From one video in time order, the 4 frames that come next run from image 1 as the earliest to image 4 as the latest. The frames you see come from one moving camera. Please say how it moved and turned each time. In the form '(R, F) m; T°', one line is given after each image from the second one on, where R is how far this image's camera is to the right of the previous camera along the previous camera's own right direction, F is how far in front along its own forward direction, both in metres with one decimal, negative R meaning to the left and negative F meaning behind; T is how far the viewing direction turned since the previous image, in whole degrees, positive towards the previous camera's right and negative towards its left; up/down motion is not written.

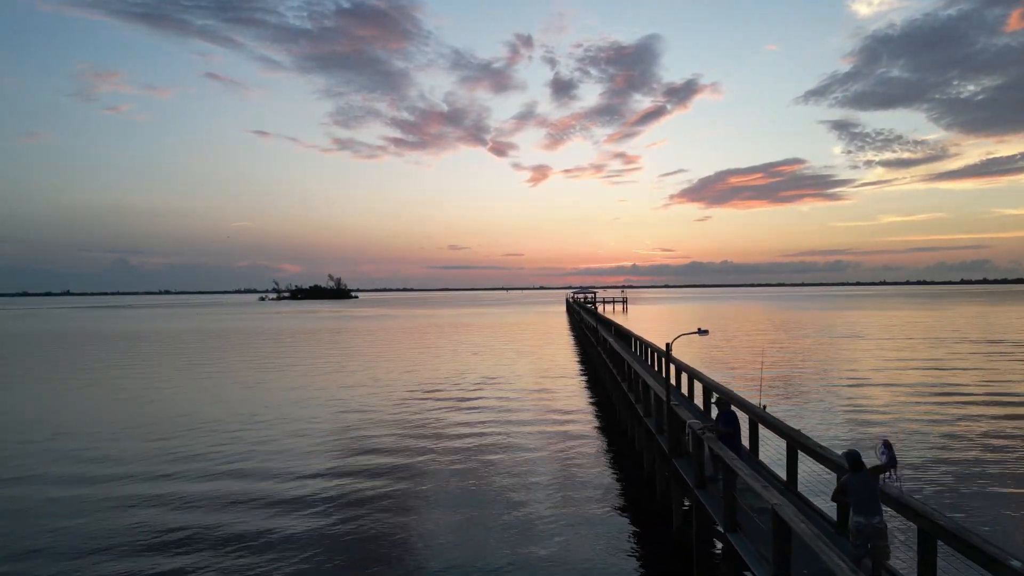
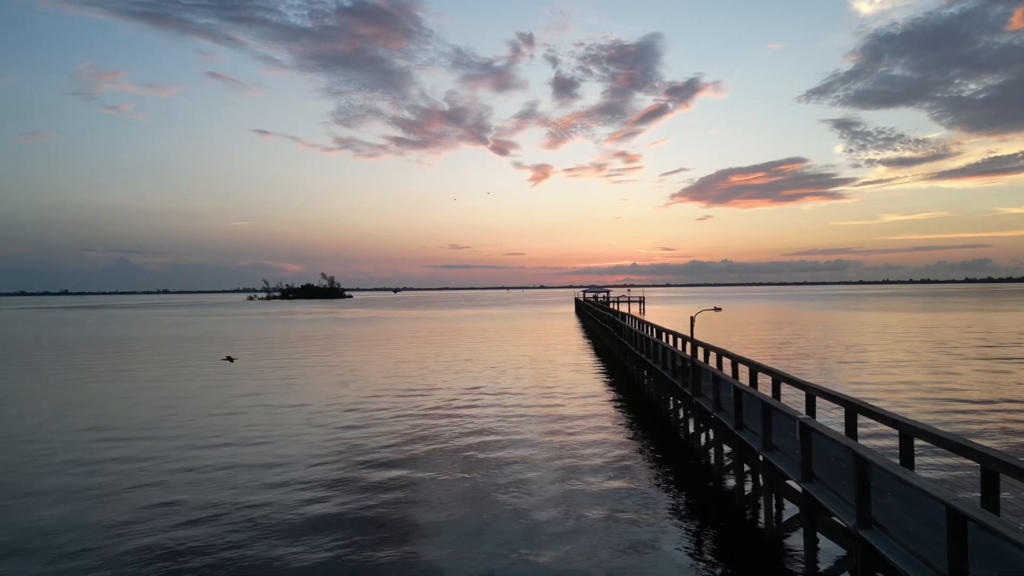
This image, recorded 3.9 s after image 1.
(-0.6, +0.8) m; 0°
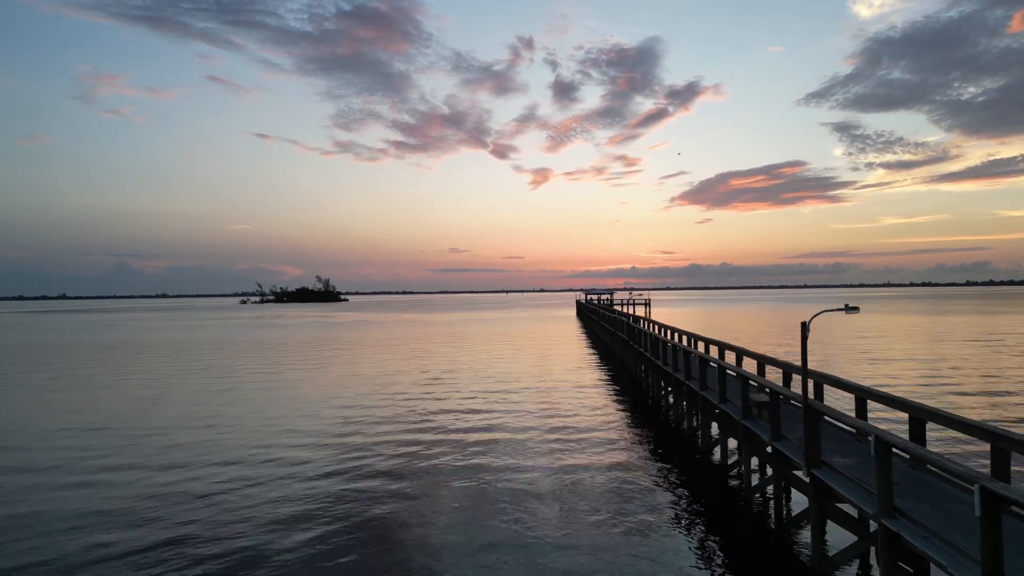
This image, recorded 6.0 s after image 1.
(-0.1, +0.7) m; 0°
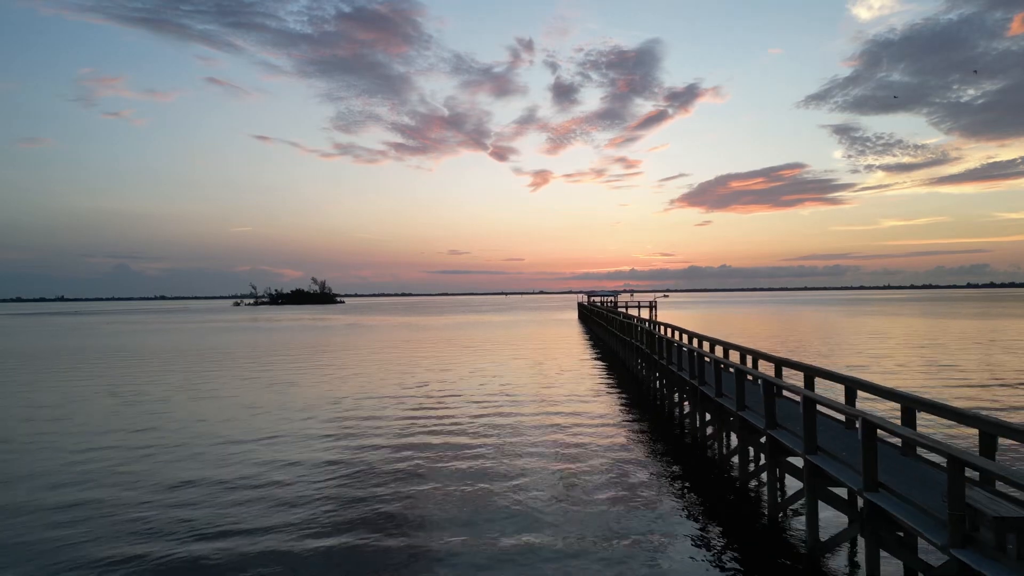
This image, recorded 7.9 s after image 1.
(-0.1, +0.4) m; 0°
